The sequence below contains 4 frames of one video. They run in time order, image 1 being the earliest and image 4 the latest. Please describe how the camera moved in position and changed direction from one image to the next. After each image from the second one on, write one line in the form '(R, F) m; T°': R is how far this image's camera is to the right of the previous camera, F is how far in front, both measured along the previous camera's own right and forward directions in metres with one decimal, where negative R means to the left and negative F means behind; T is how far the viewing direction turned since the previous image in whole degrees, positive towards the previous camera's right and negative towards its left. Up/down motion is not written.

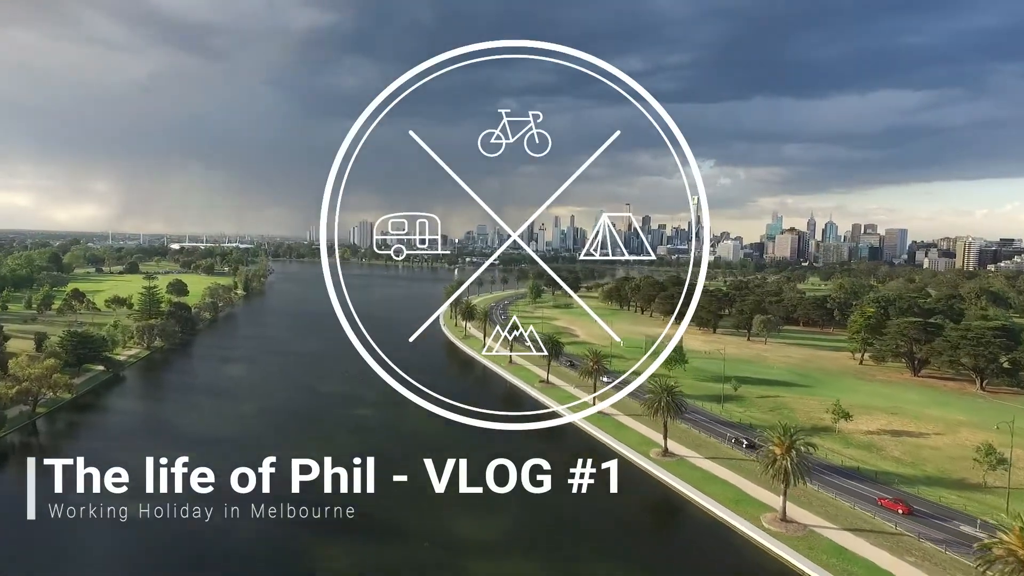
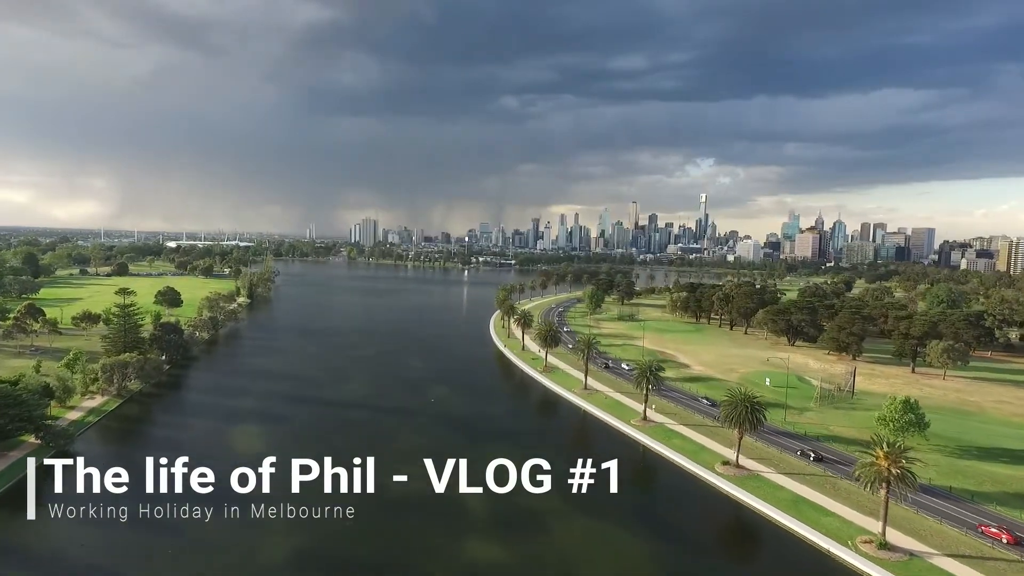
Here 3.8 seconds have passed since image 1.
(-9.6, +18.2) m; 0°
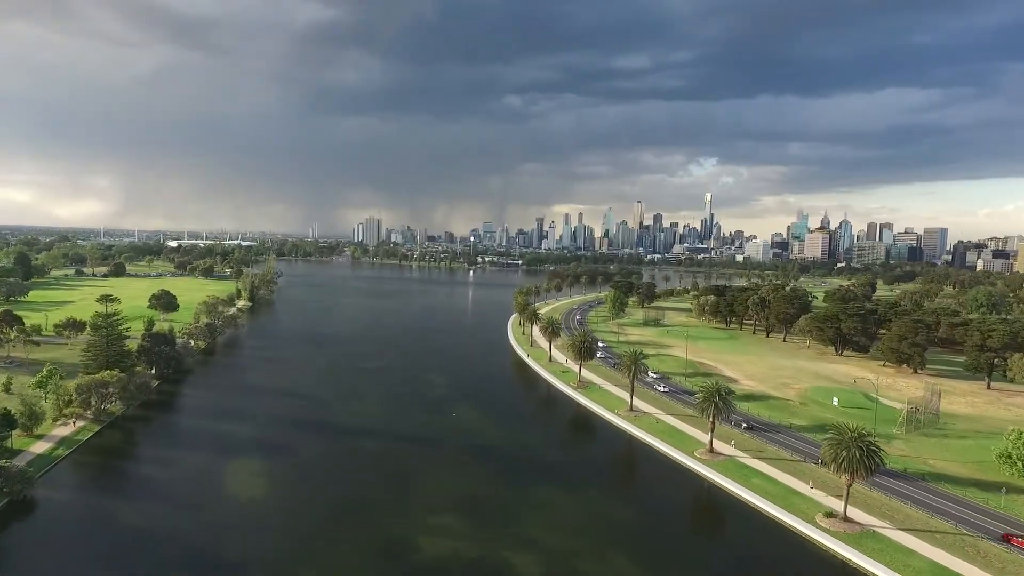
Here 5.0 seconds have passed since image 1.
(-2.5, +5.9) m; 0°
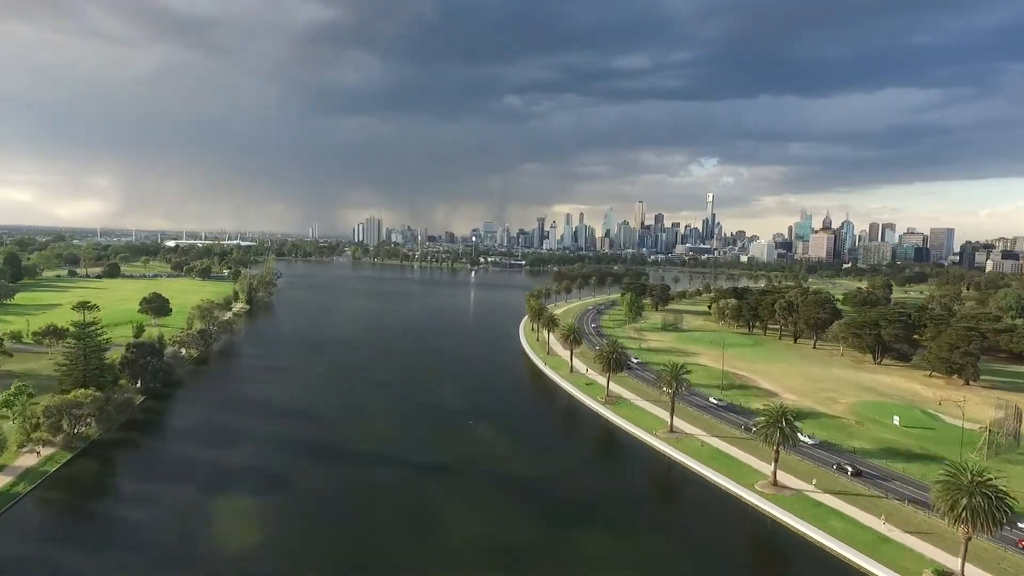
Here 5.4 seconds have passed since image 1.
(-1.7, +4.5) m; 0°
